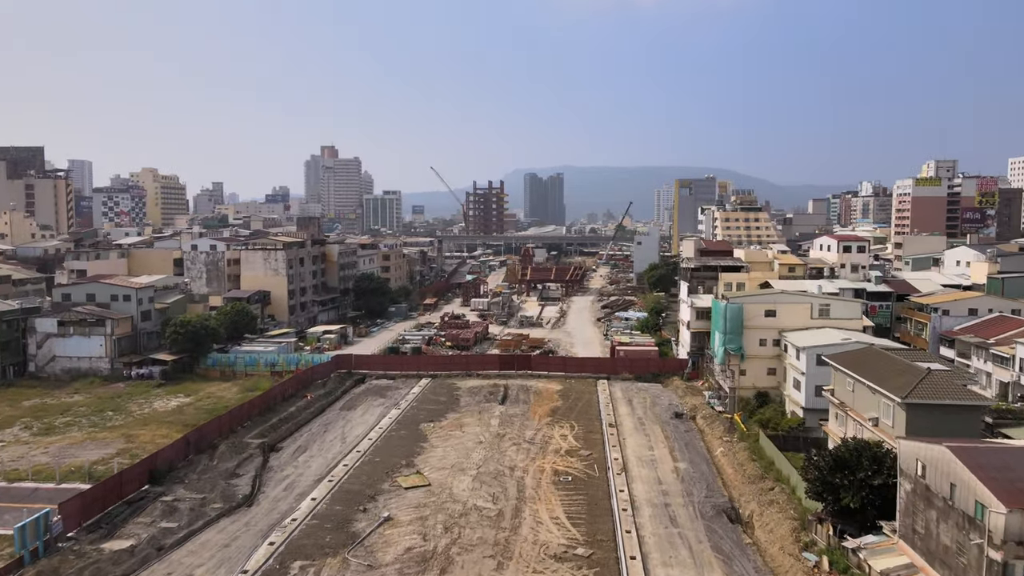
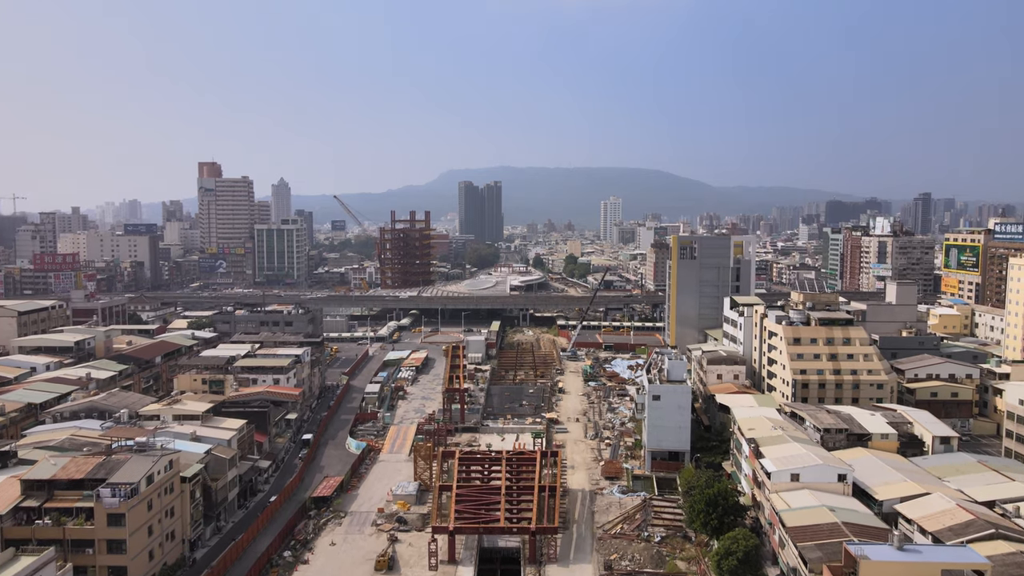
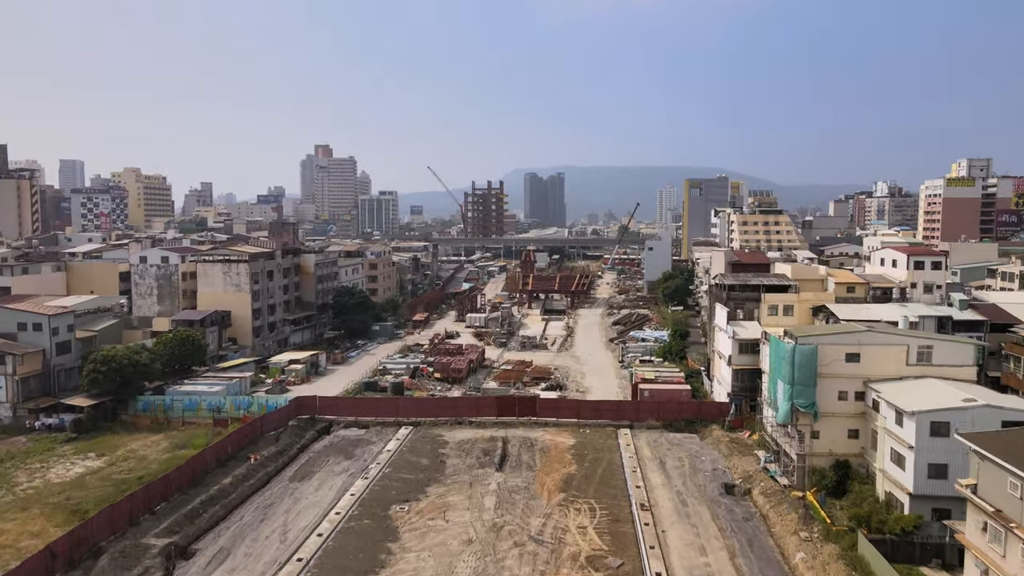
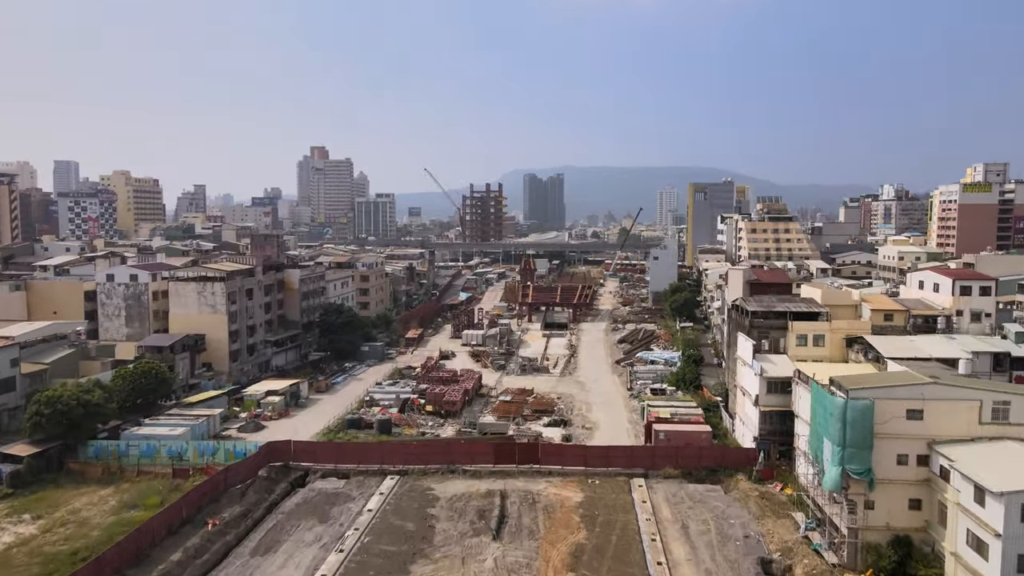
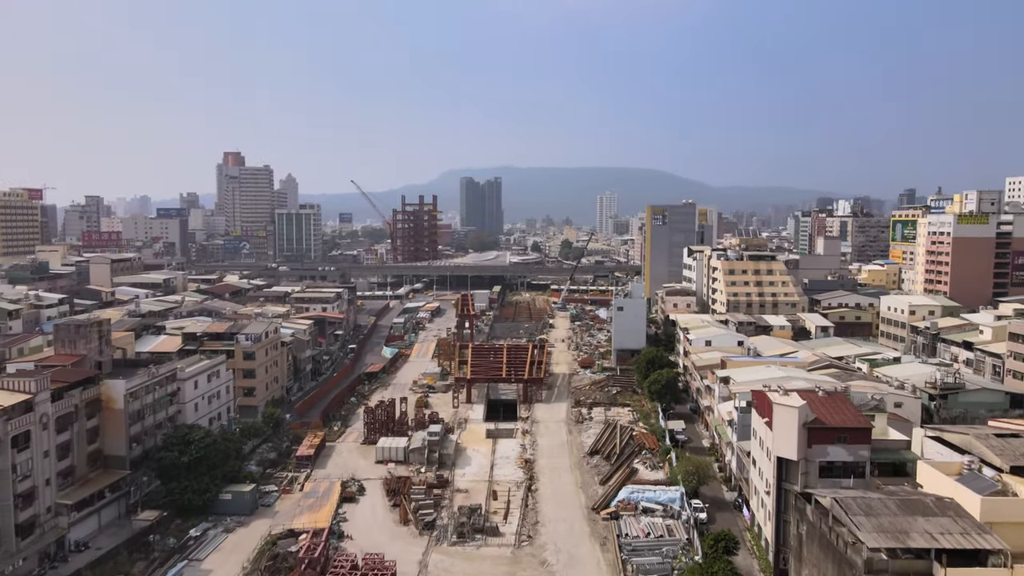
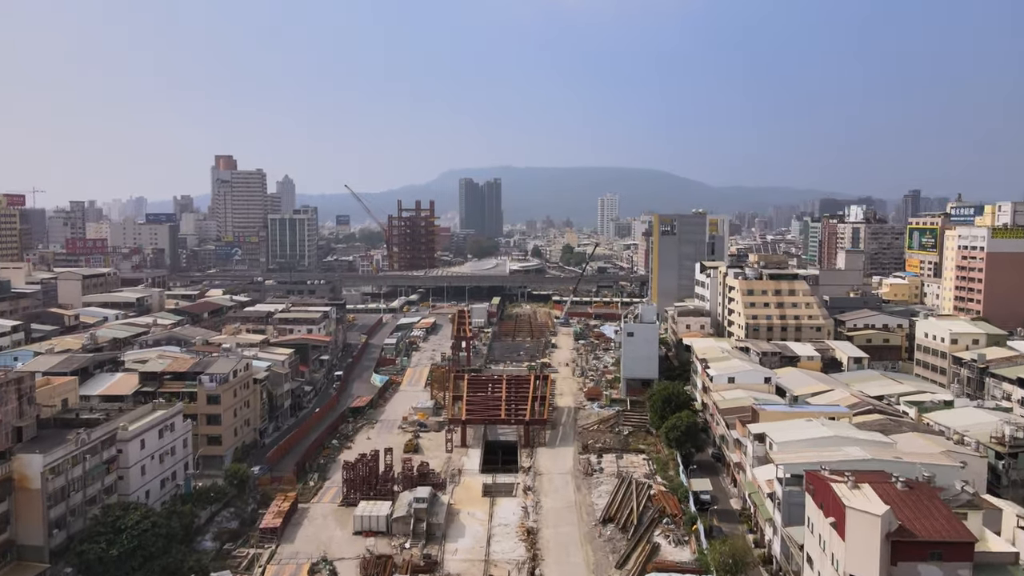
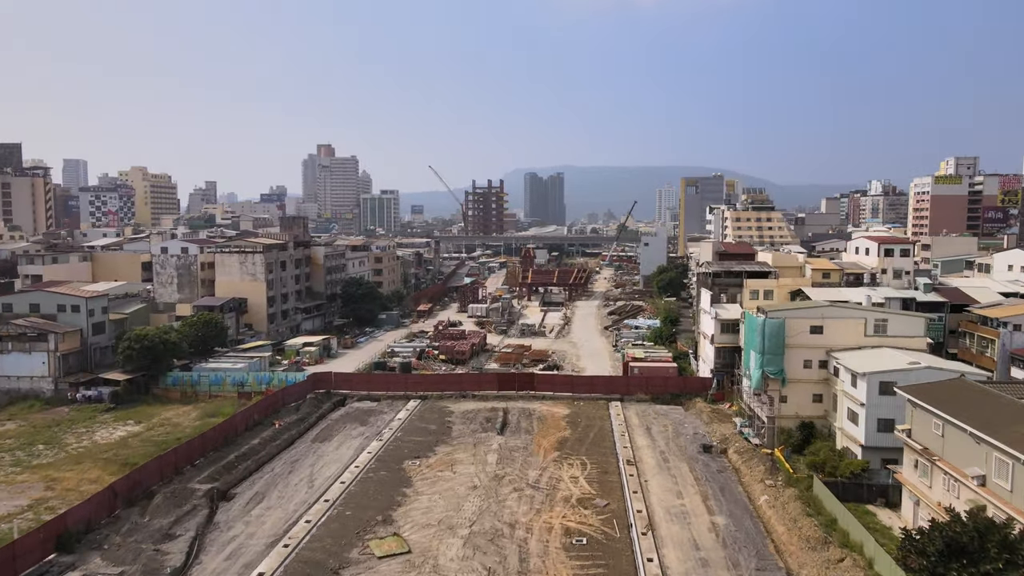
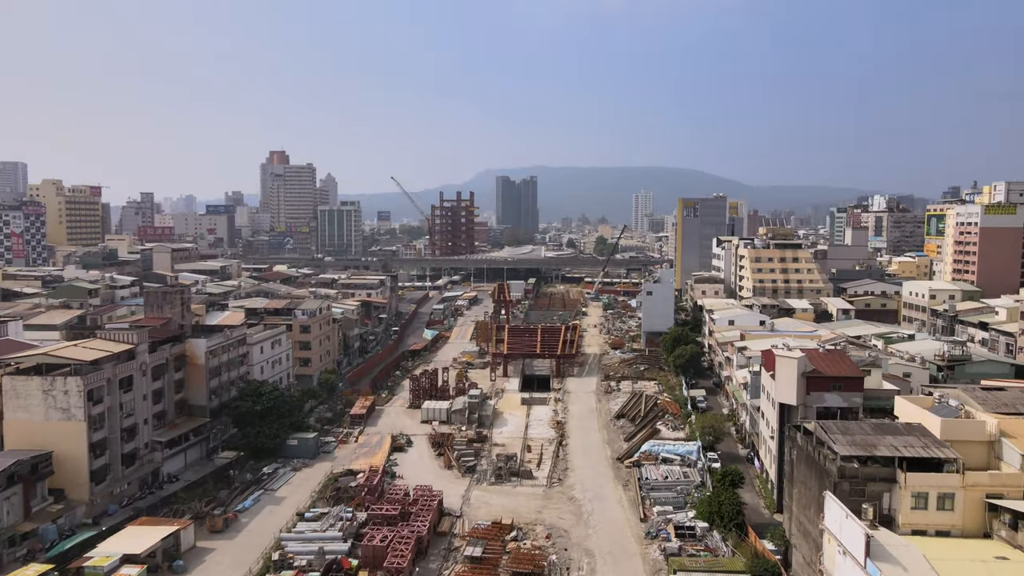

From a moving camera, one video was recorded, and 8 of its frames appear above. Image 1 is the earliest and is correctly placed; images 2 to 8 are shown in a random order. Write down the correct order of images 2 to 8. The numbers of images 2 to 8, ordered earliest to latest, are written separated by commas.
7, 3, 4, 8, 5, 6, 2
